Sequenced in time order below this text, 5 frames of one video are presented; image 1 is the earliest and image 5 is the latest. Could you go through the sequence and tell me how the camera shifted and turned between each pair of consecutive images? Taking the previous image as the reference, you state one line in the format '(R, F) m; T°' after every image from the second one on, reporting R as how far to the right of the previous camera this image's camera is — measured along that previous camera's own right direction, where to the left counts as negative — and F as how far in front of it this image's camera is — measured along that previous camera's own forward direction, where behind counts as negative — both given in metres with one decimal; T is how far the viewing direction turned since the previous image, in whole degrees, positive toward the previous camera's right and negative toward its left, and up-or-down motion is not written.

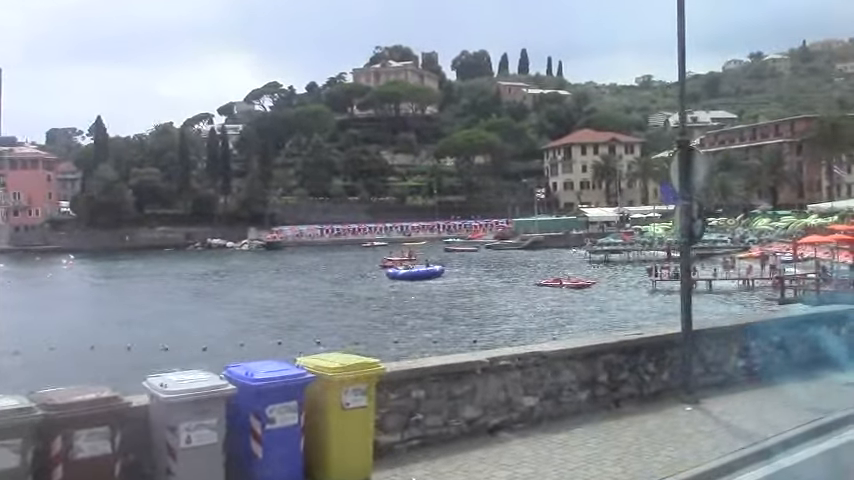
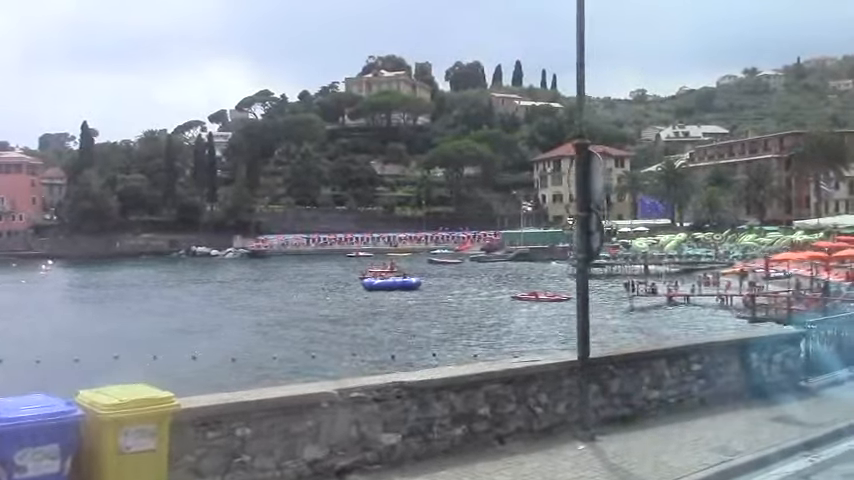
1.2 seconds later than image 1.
(+1.0, +0.9) m; 0°
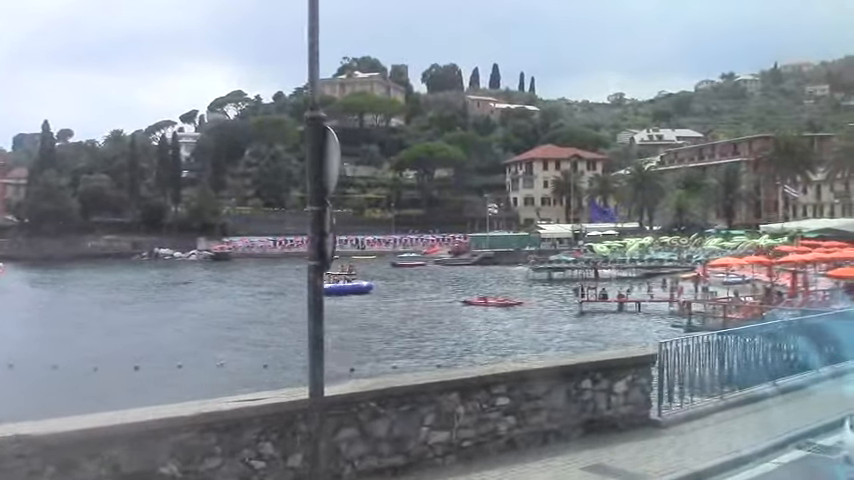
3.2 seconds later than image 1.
(+1.8, +1.7) m; +1°
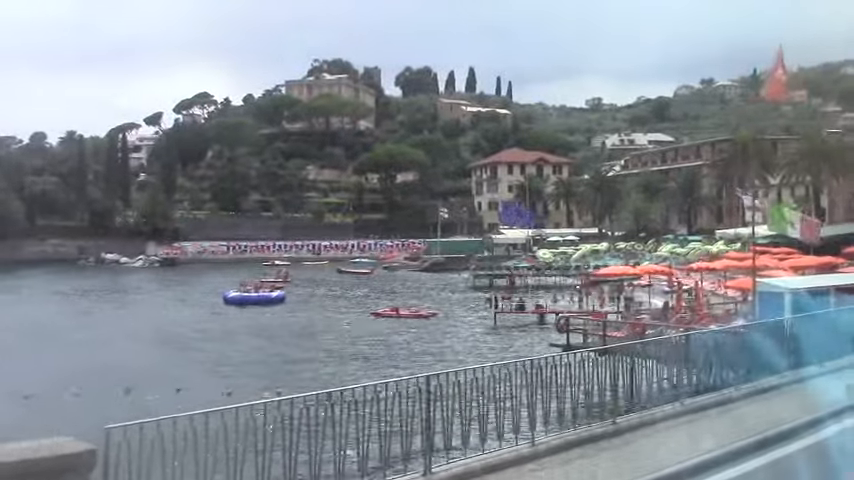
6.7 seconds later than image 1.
(+3.5, +3.4) m; +1°
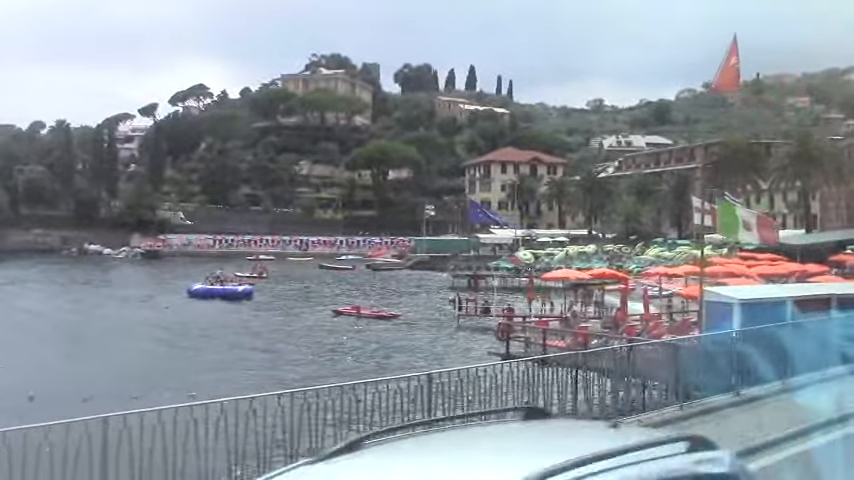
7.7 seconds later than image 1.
(+1.5, +1.6) m; 0°
